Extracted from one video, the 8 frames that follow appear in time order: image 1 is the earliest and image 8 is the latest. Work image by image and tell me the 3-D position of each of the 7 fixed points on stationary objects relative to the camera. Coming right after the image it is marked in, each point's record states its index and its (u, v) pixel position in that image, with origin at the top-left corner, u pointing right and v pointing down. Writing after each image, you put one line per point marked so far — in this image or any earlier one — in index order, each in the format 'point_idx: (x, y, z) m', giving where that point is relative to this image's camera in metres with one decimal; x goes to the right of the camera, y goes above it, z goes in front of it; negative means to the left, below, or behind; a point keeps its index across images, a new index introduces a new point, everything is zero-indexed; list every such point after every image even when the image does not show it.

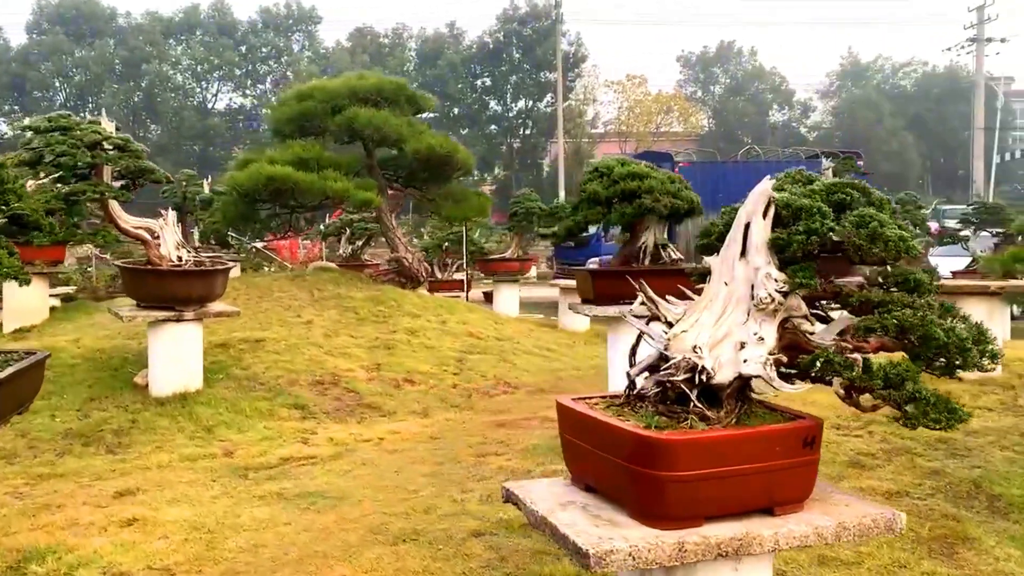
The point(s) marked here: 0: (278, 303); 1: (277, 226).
0: (-2.1, -0.1, +8.2) m
1: (-2.5, +0.7, +9.5) m
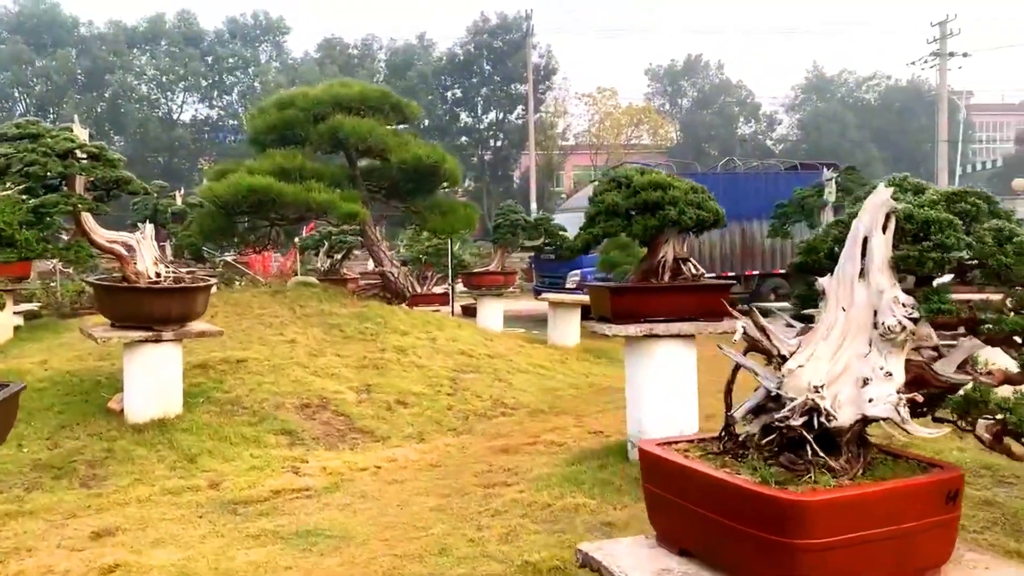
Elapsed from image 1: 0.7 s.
0: (-2.2, -0.3, +7.8) m
1: (-2.6, +0.5, +9.1) m
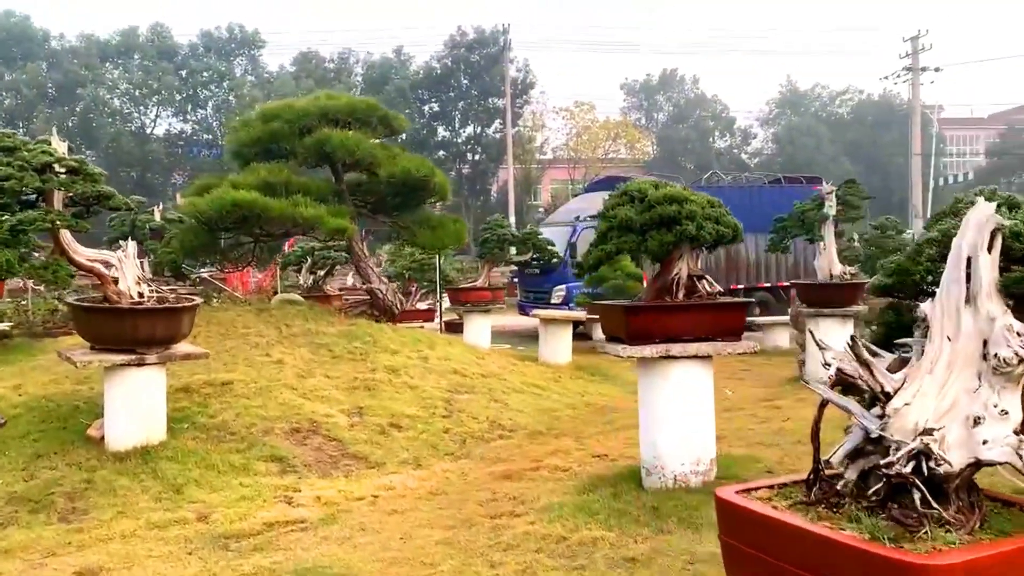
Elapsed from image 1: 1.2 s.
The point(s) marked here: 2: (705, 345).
0: (-2.3, -0.4, +7.5) m
1: (-2.7, +0.3, +8.8) m
2: (+0.9, -0.3, +4.2) m
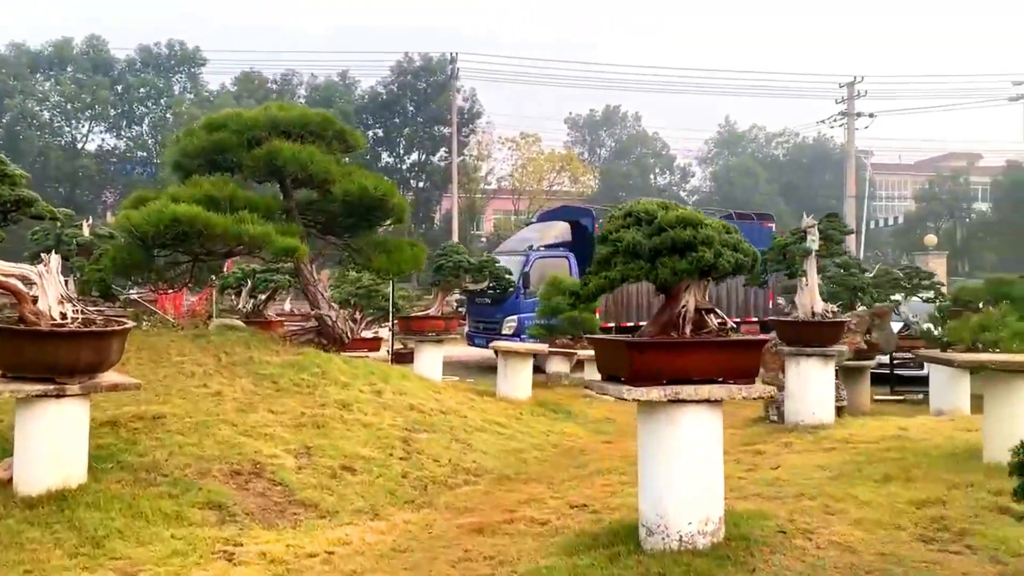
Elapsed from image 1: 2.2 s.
0: (-2.5, -0.6, +6.8) m
1: (-3.1, +0.1, +8.1) m
2: (+0.9, -0.4, +3.7) m
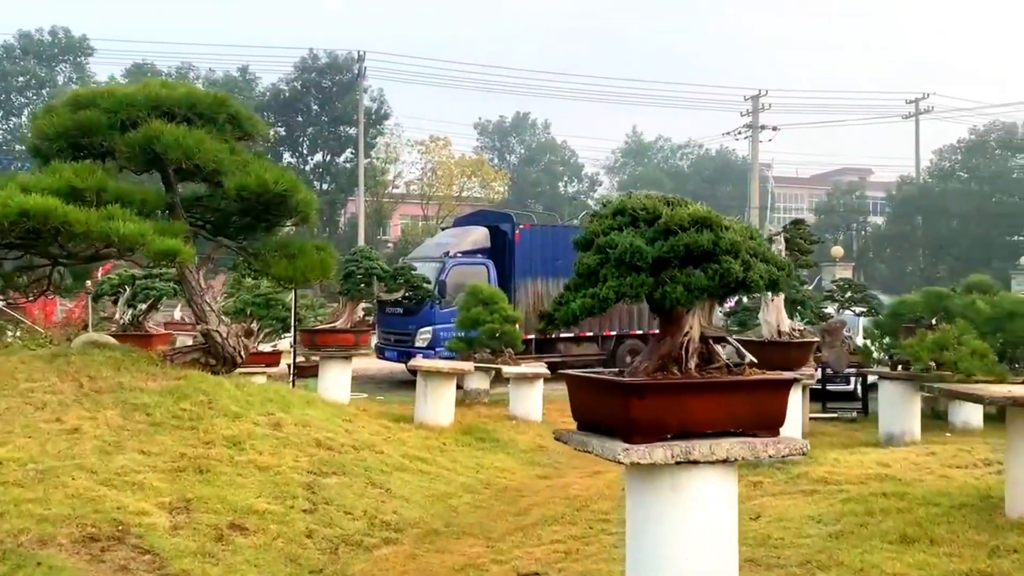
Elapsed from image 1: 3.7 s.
0: (-3.0, -0.7, +5.5) m
1: (-3.7, 0.0, +6.8) m
2: (+0.7, -0.5, +2.8) m
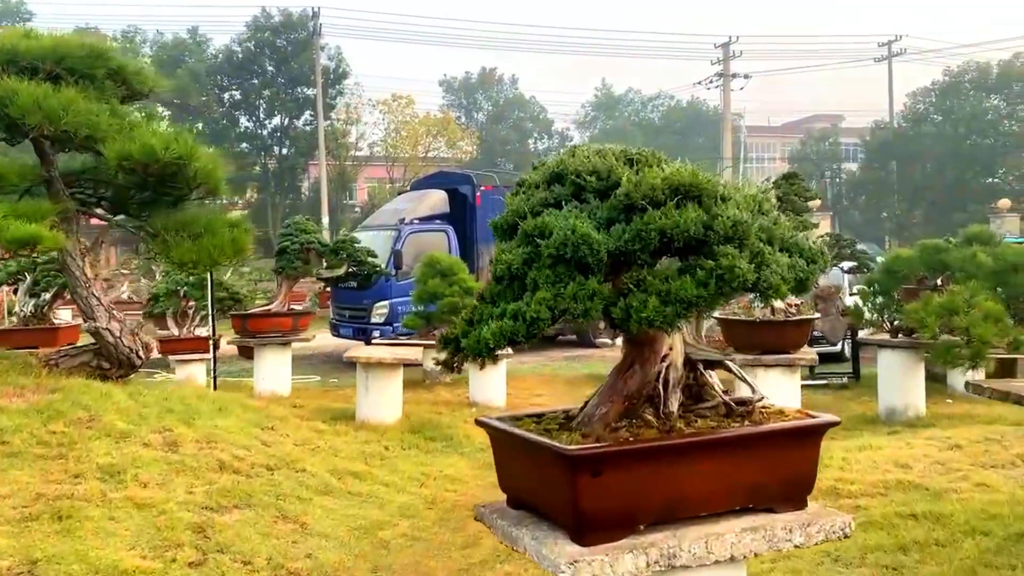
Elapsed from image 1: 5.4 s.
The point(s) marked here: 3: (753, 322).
0: (-3.3, -0.7, +4.4) m
1: (-4.0, 0.0, +5.6) m
2: (+0.5, -0.5, +1.8) m
3: (+1.4, -0.2, +5.1) m
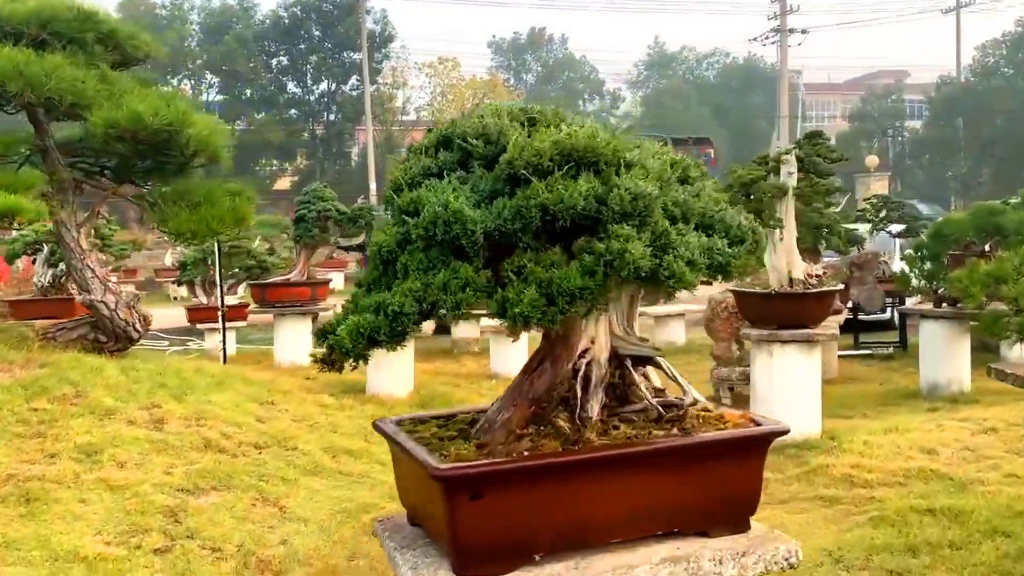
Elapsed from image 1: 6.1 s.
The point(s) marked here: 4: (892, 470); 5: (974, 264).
0: (-3.3, -0.6, +4.4) m
1: (-4.0, +0.2, +5.6) m
2: (+0.3, -0.5, +1.5) m
3: (+1.4, 0.0, +4.7) m
4: (+1.7, -0.8, +4.0) m
5: (+3.5, +0.2, +6.8) m
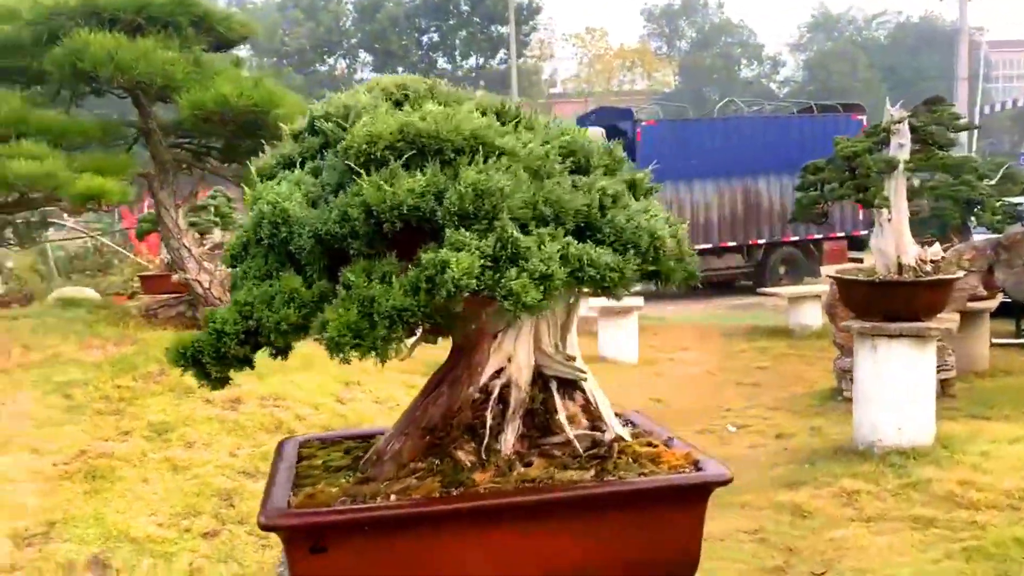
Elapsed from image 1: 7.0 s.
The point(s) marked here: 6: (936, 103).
0: (-3.0, -0.5, +4.7) m
1: (-3.4, +0.4, +6.0) m
2: (+0.1, -0.5, +1.2) m
3: (+1.7, 0.0, +4.2) m
4: (+1.9, -0.8, +3.5) m
5: (+4.2, +0.3, +5.9) m
6: (+2.1, +0.9, +4.4) m
